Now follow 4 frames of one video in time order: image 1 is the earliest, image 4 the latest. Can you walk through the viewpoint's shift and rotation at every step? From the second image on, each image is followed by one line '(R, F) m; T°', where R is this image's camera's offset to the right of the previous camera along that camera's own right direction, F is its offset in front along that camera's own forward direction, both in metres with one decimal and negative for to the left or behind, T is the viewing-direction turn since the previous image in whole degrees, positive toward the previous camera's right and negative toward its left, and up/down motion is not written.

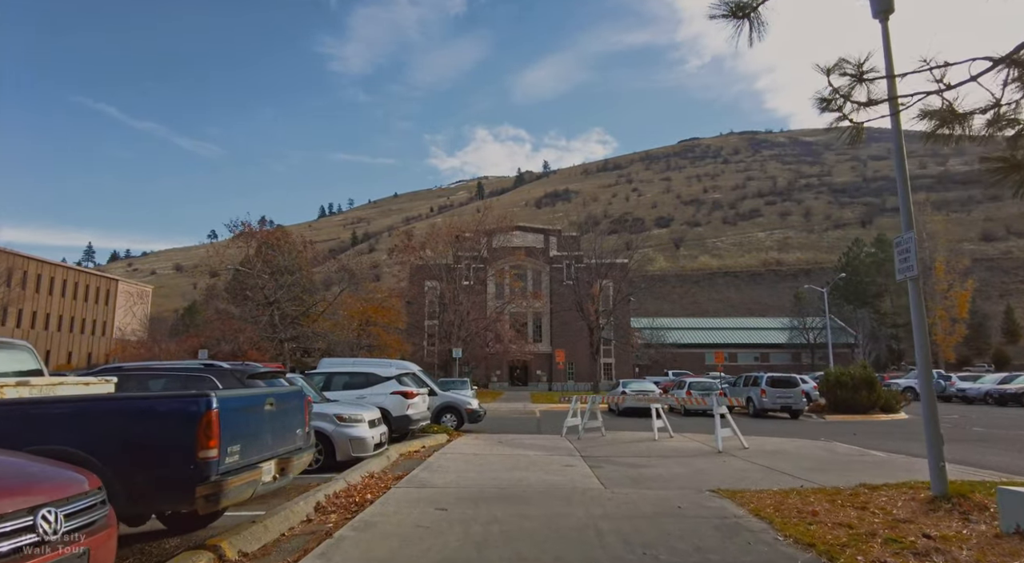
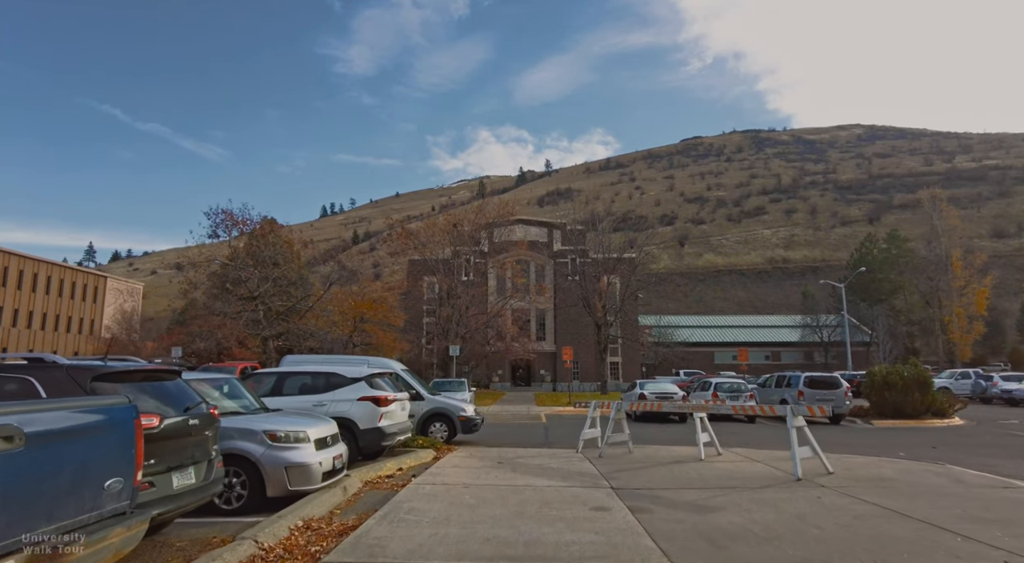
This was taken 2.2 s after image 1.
(0.0, +2.5) m; 0°
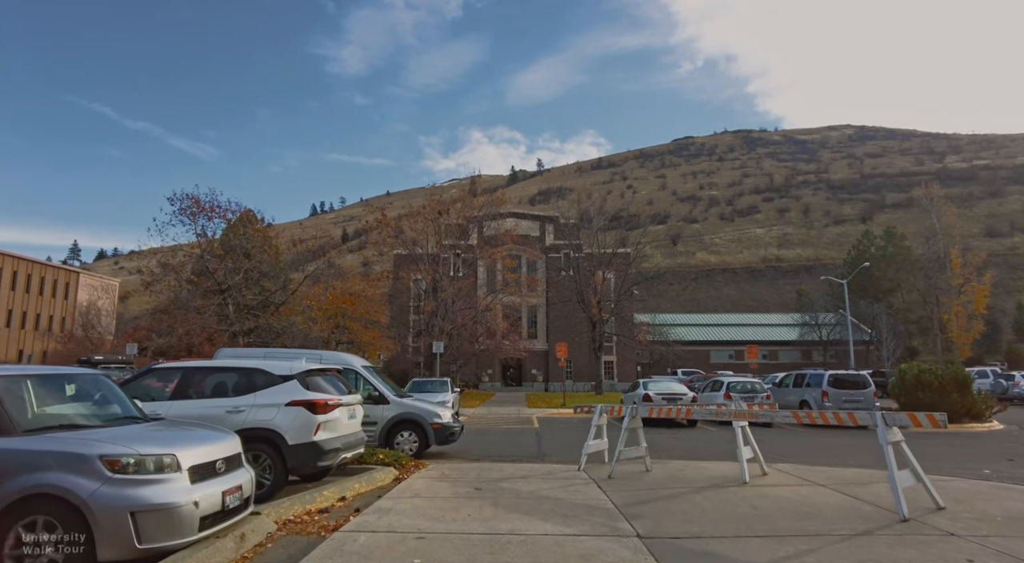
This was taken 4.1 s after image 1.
(+0.1, +2.2) m; +1°
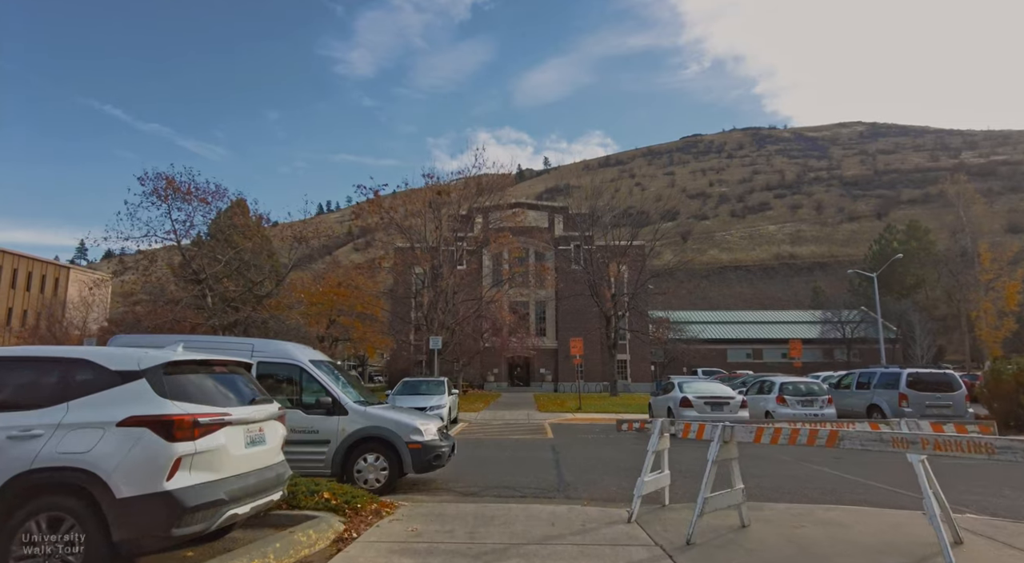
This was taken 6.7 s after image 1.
(-0.1, +2.9) m; -1°
